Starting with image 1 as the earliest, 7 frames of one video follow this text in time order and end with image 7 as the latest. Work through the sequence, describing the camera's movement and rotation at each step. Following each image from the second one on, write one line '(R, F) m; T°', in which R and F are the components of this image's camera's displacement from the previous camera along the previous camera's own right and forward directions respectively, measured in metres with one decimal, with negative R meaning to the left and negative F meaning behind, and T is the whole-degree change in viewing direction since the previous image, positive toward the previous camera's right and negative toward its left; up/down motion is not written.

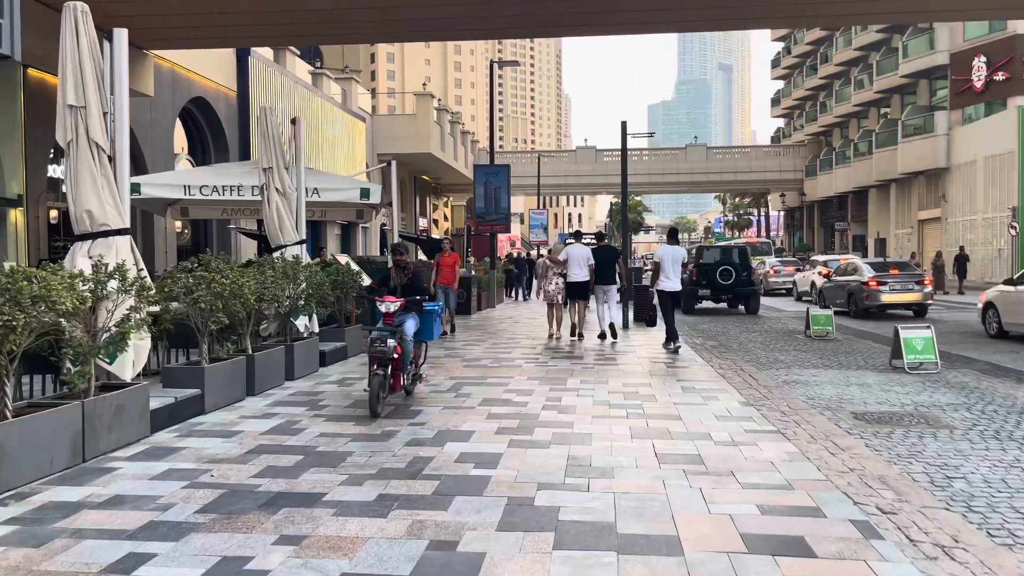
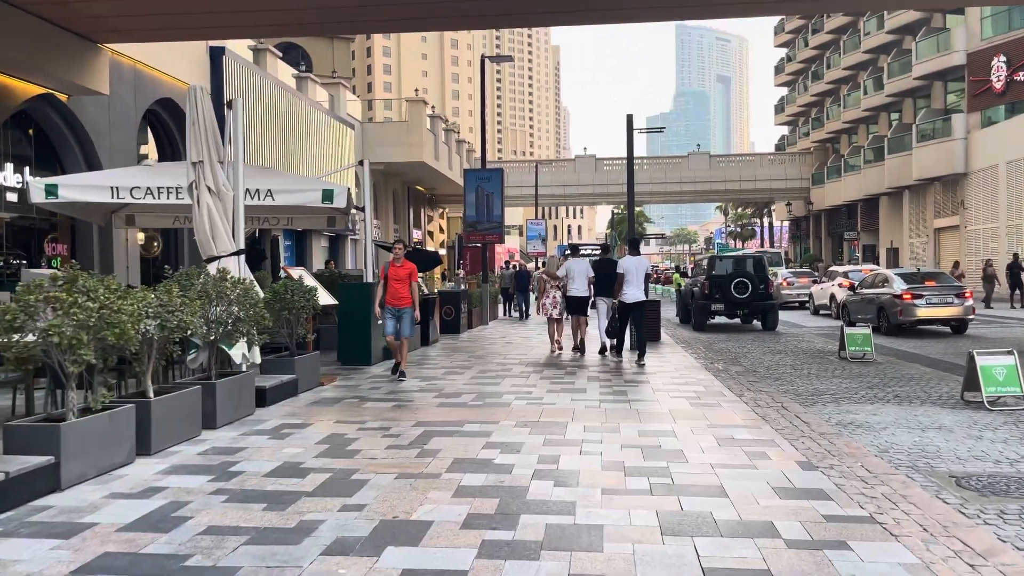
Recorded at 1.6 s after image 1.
(+0.1, +1.9) m; 0°
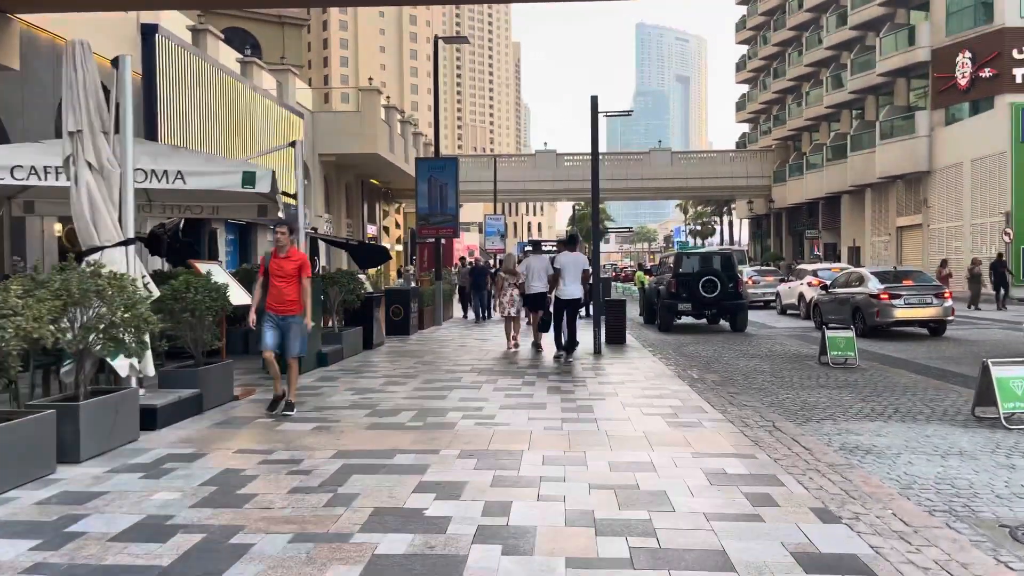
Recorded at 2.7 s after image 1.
(+0.1, +1.3) m; +3°
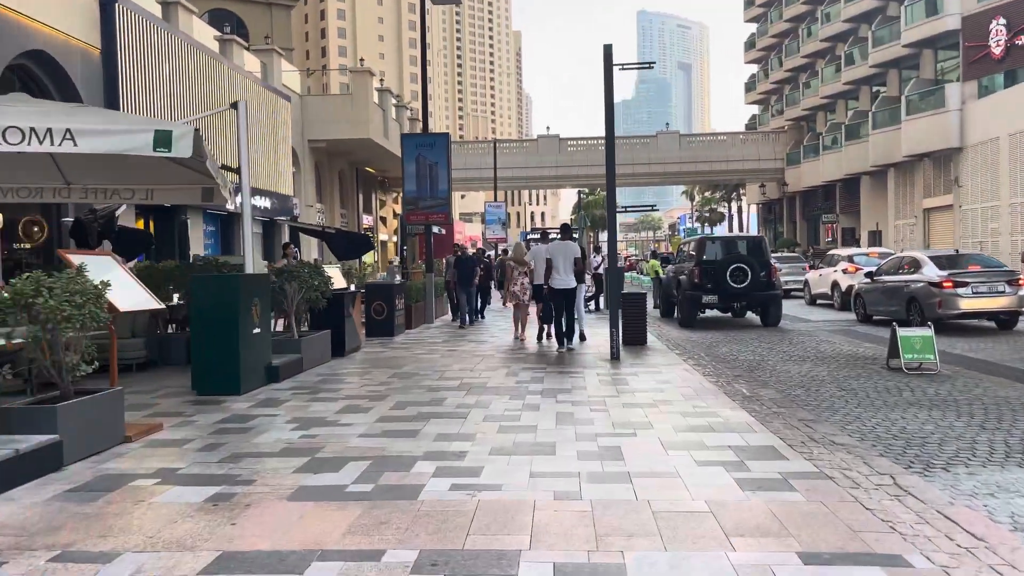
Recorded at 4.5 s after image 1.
(+0.1, +2.2) m; 0°
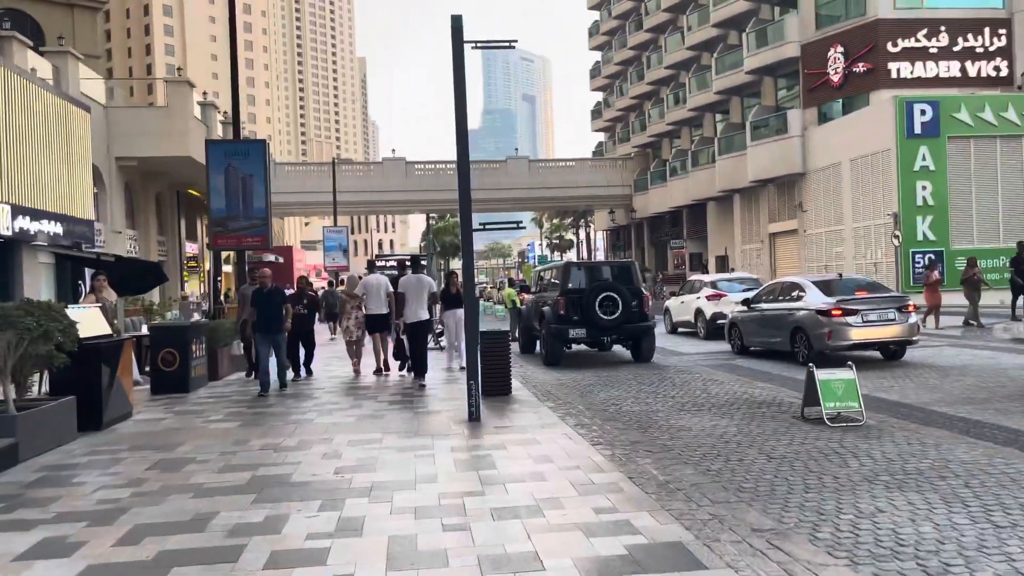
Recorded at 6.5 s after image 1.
(+0.2, +2.4) m; +10°
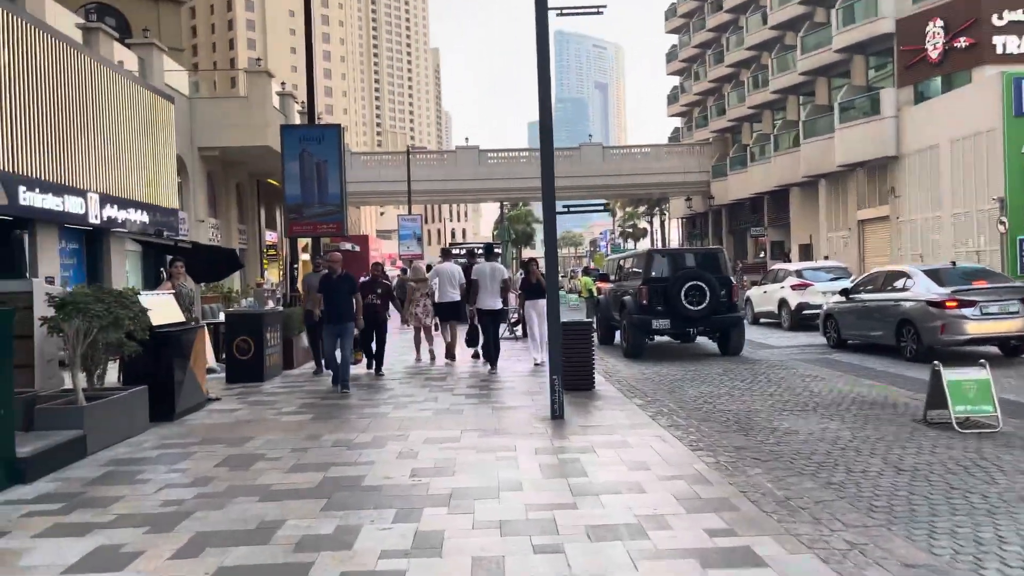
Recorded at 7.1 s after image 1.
(-0.1, +0.6) m; -5°
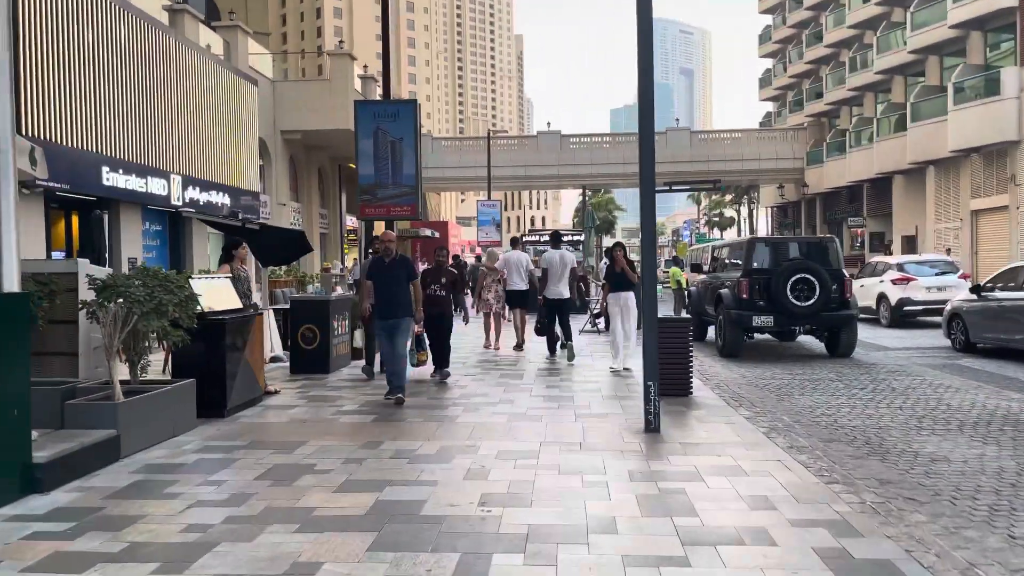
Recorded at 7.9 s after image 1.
(-0.1, +1.0) m; -6°
